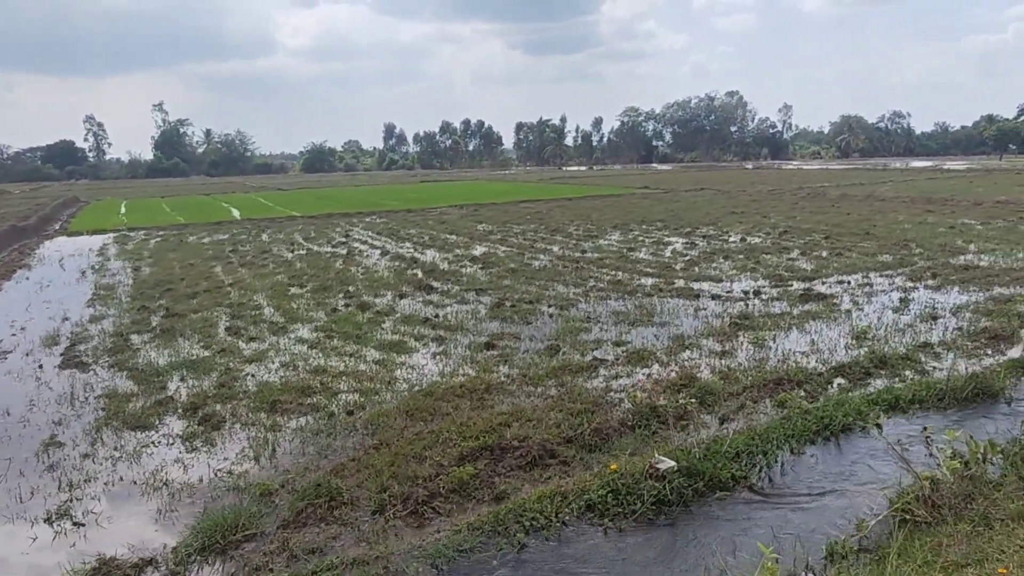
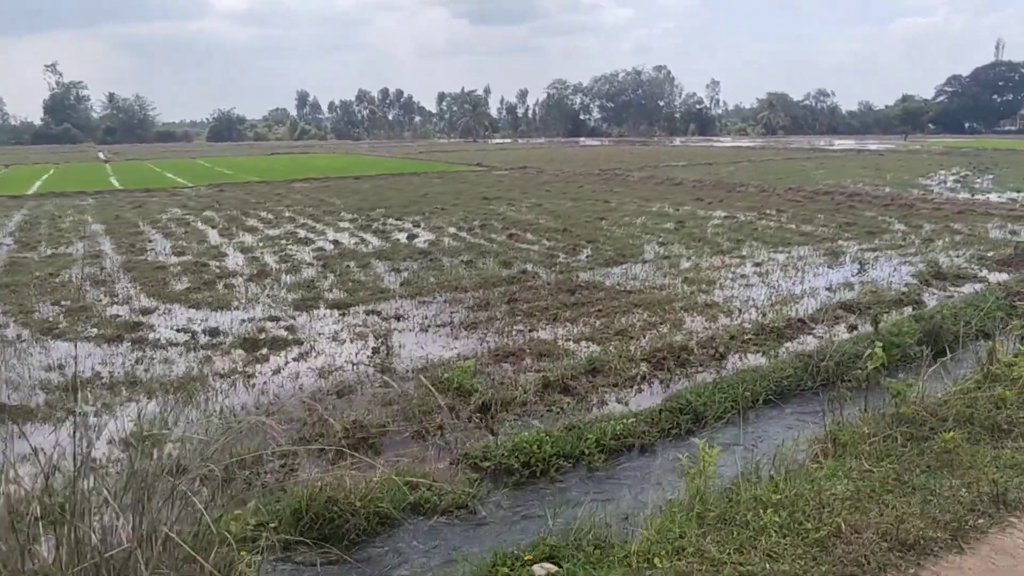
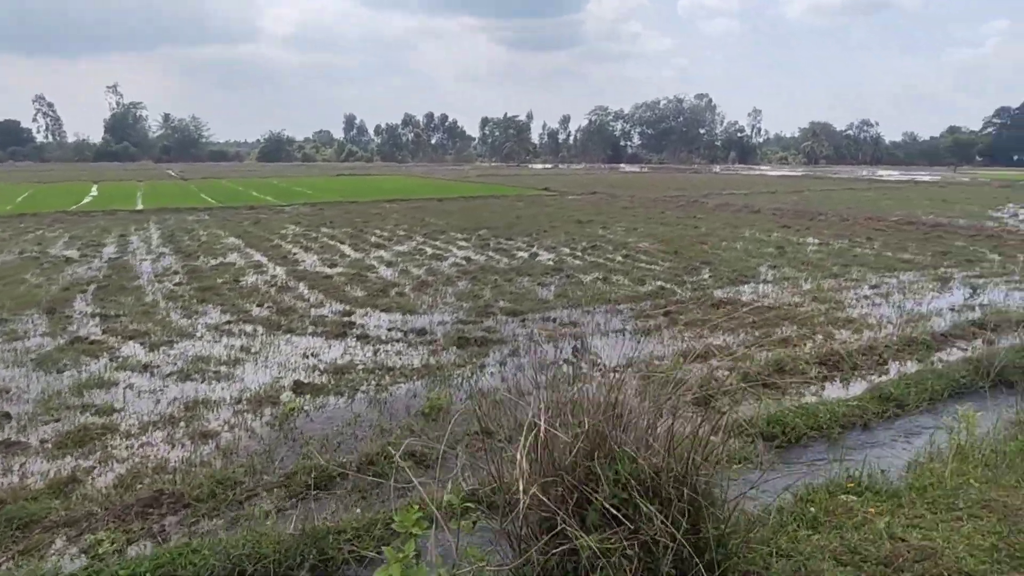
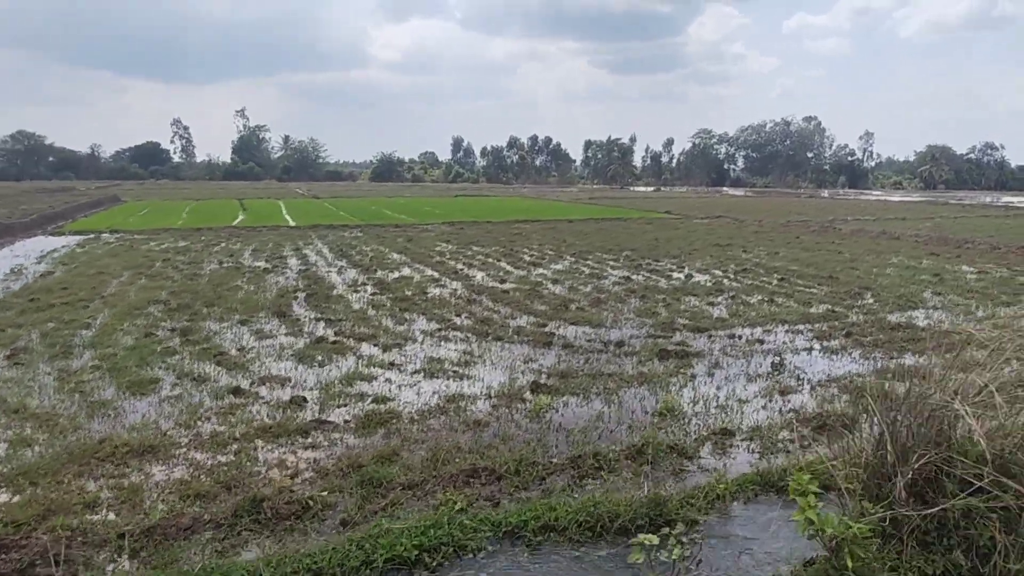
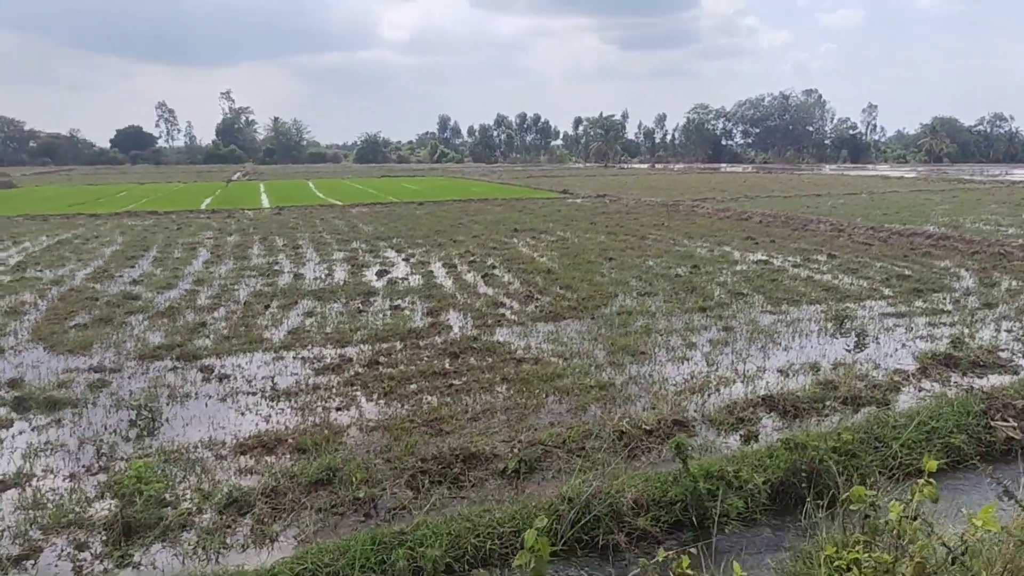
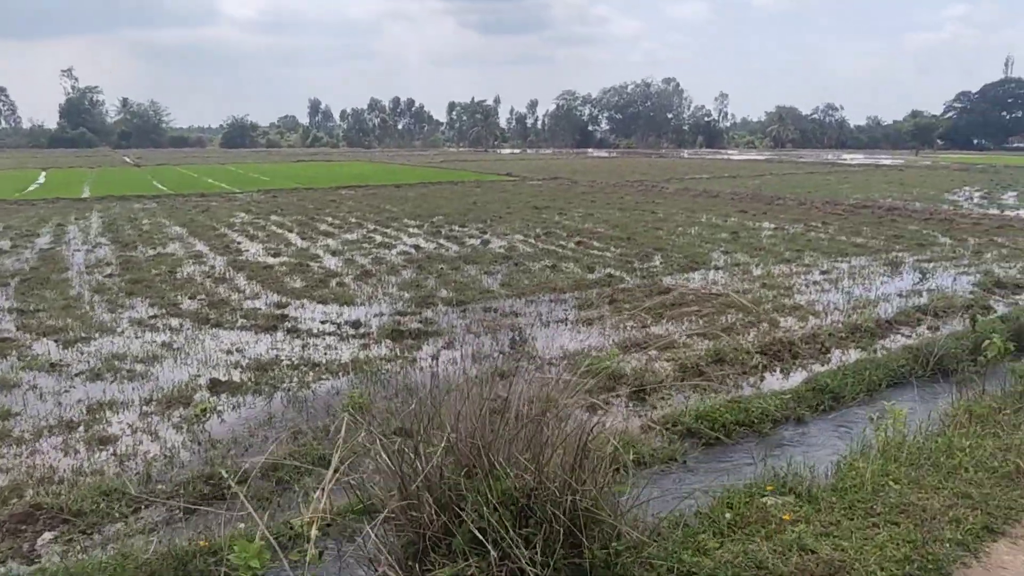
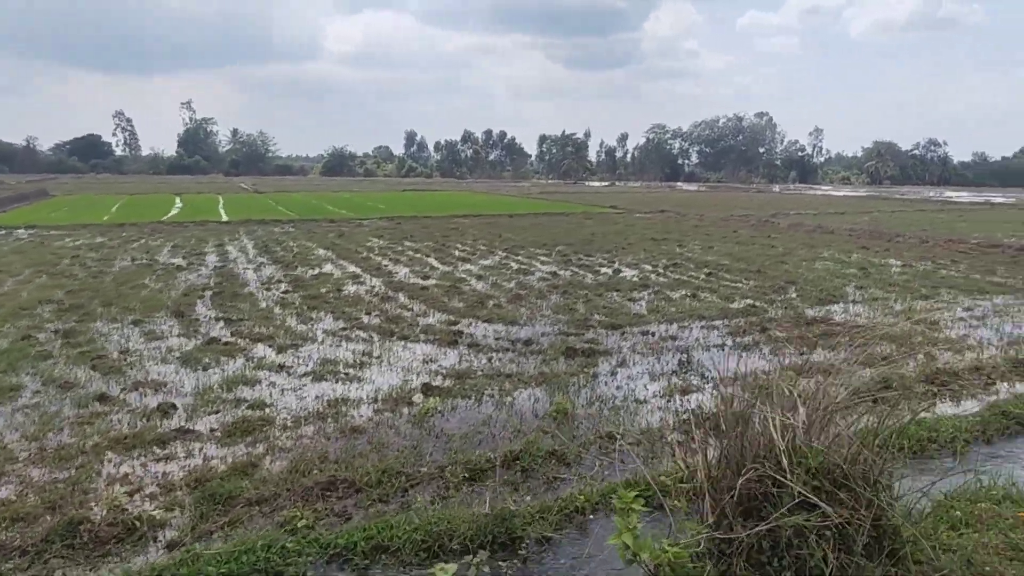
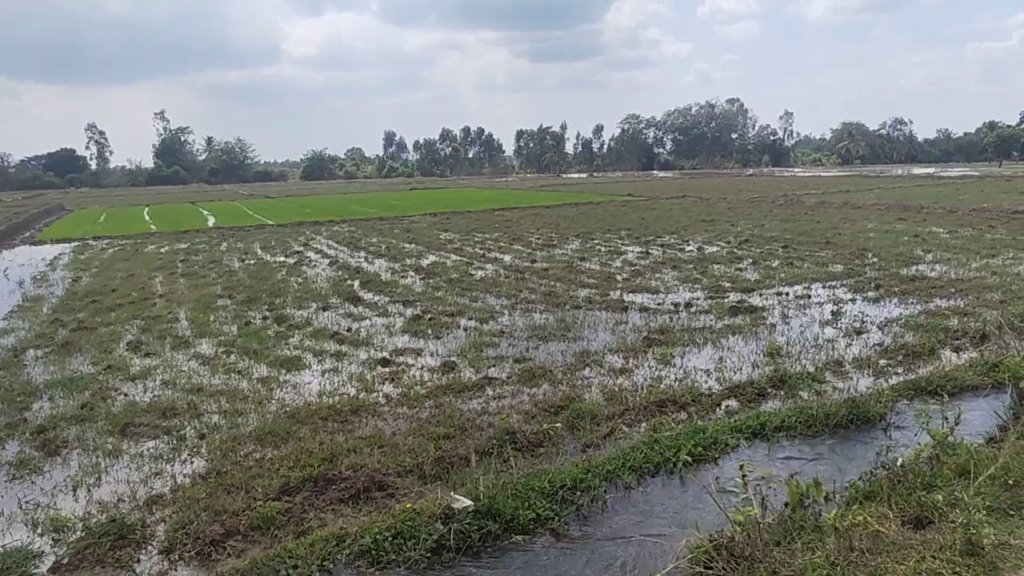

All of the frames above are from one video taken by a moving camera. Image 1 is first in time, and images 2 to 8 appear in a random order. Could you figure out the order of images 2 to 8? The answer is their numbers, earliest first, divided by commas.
8, 4, 7, 3, 6, 2, 5
